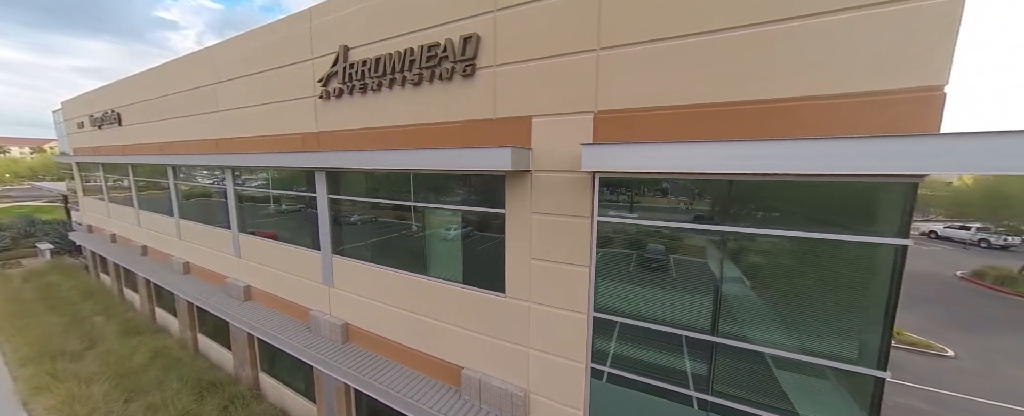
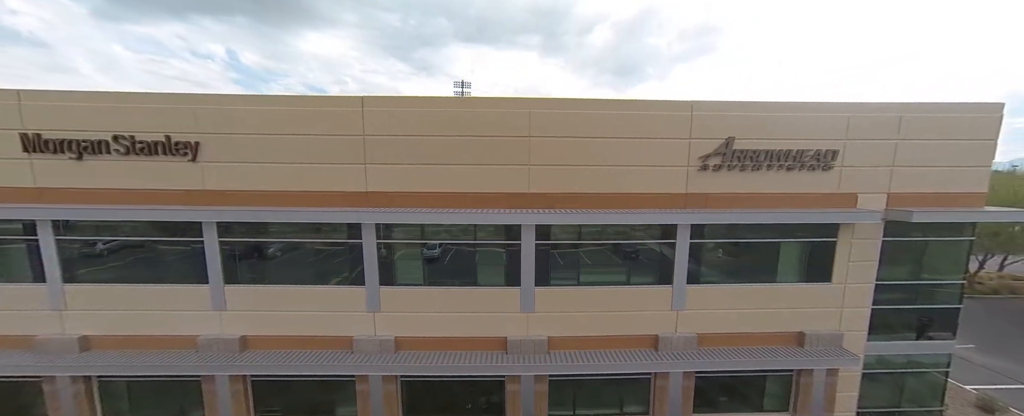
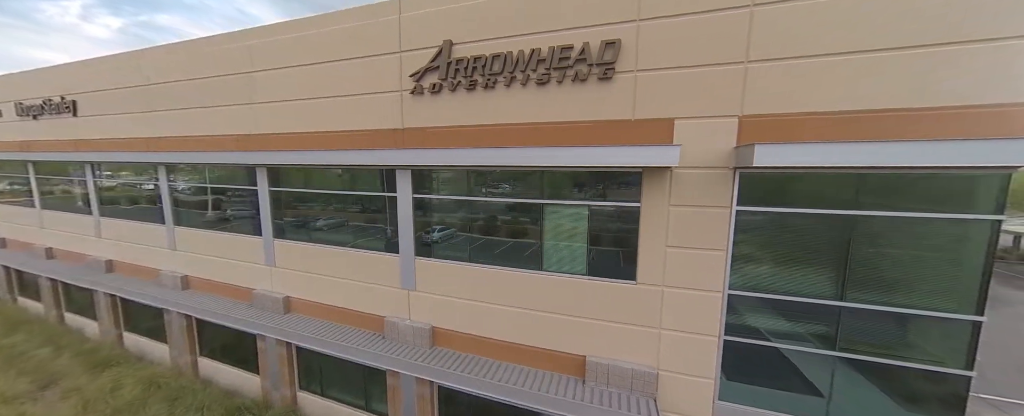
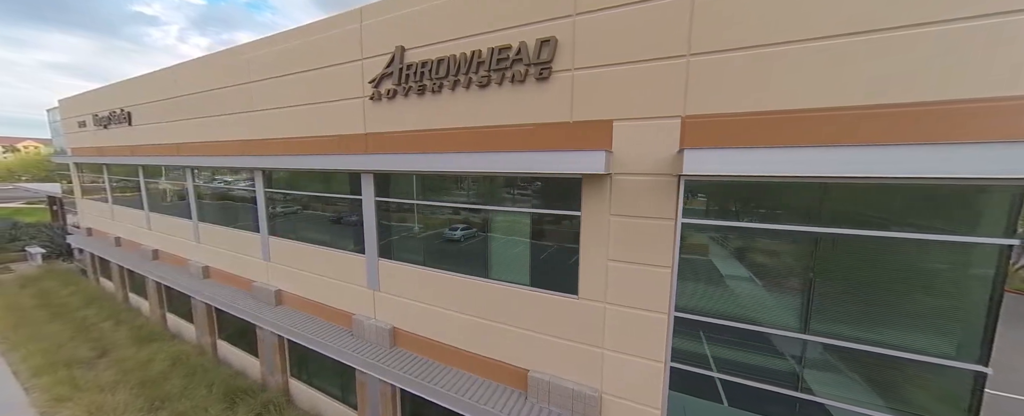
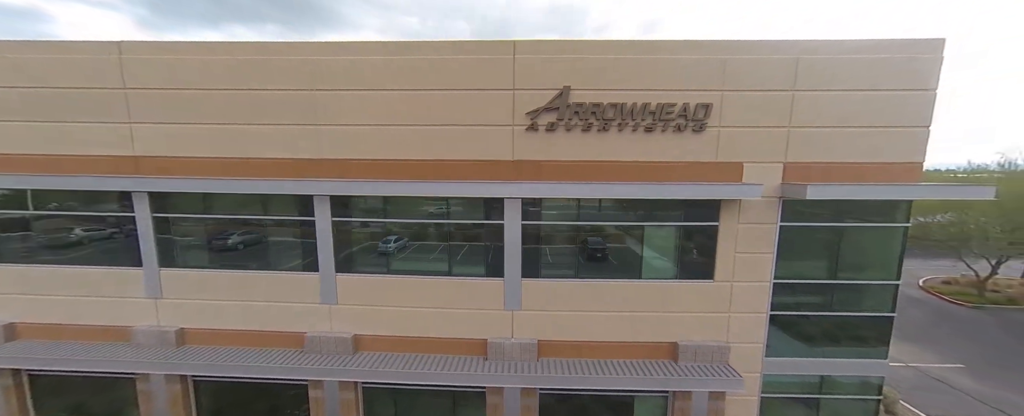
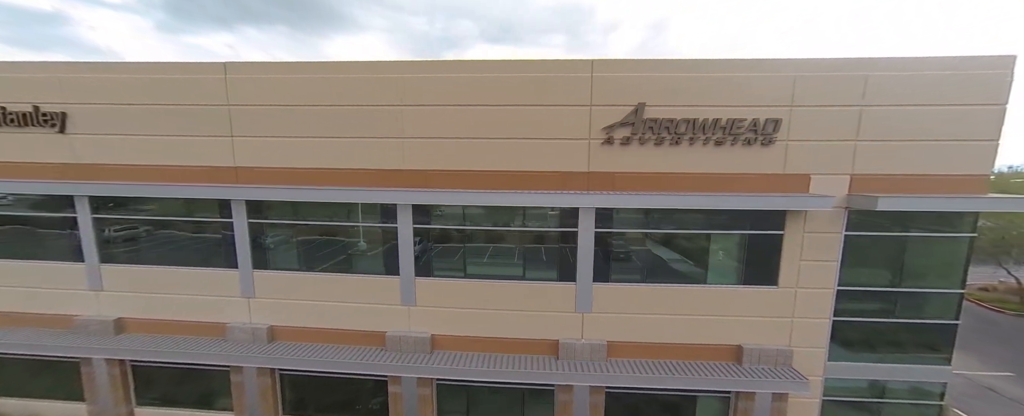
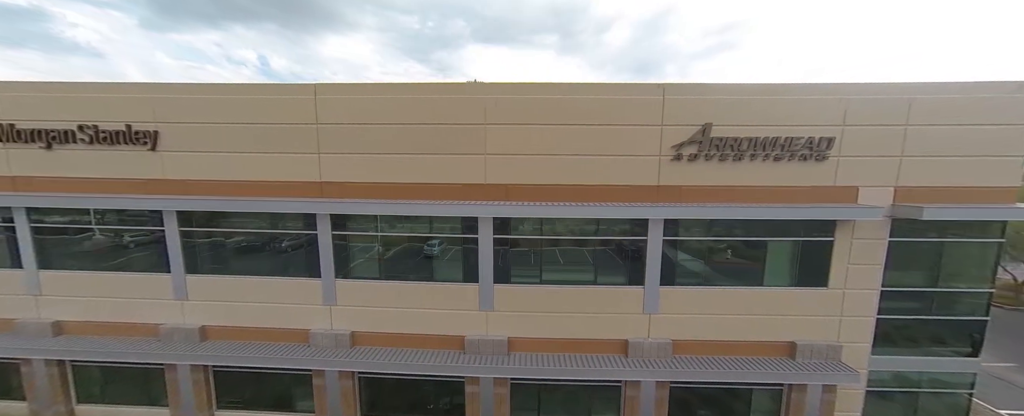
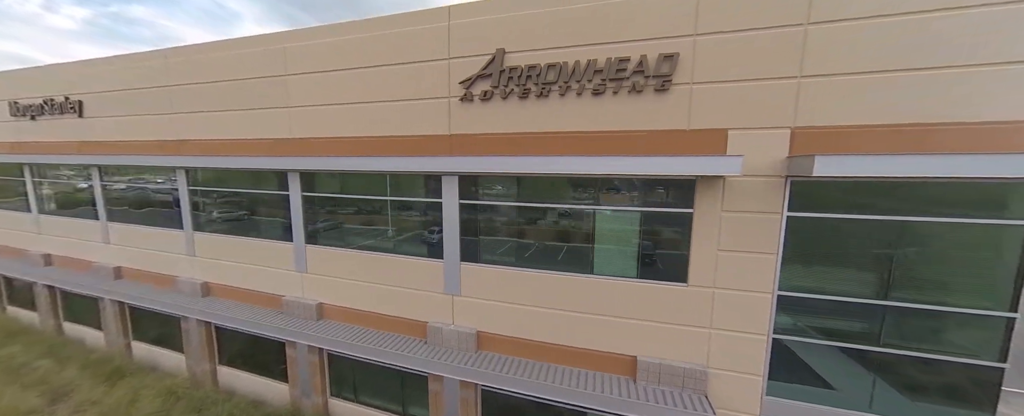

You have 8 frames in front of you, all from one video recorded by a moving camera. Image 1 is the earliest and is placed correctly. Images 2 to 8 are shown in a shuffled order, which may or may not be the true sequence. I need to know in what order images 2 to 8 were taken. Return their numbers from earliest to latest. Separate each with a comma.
4, 3, 8, 5, 6, 7, 2
